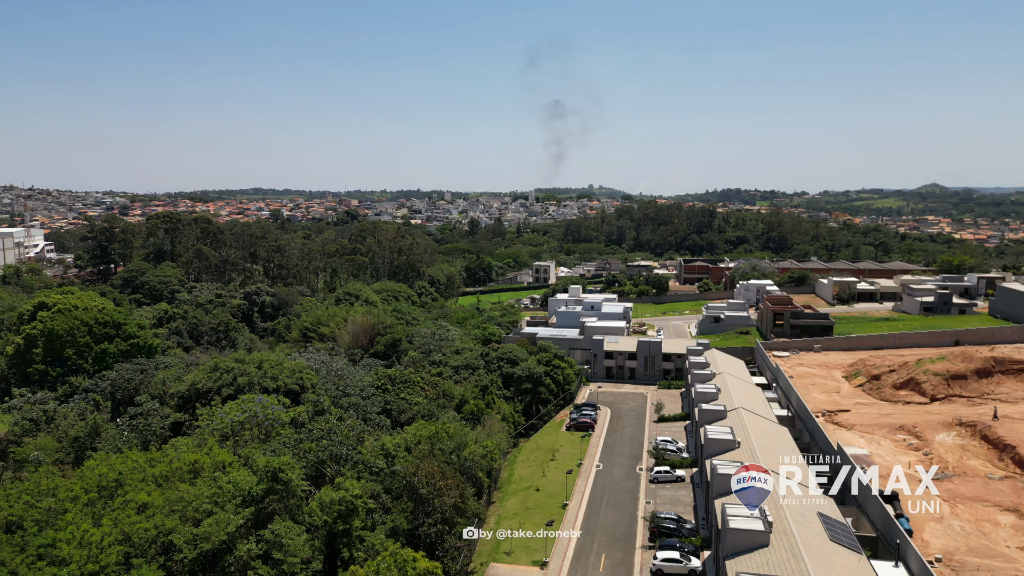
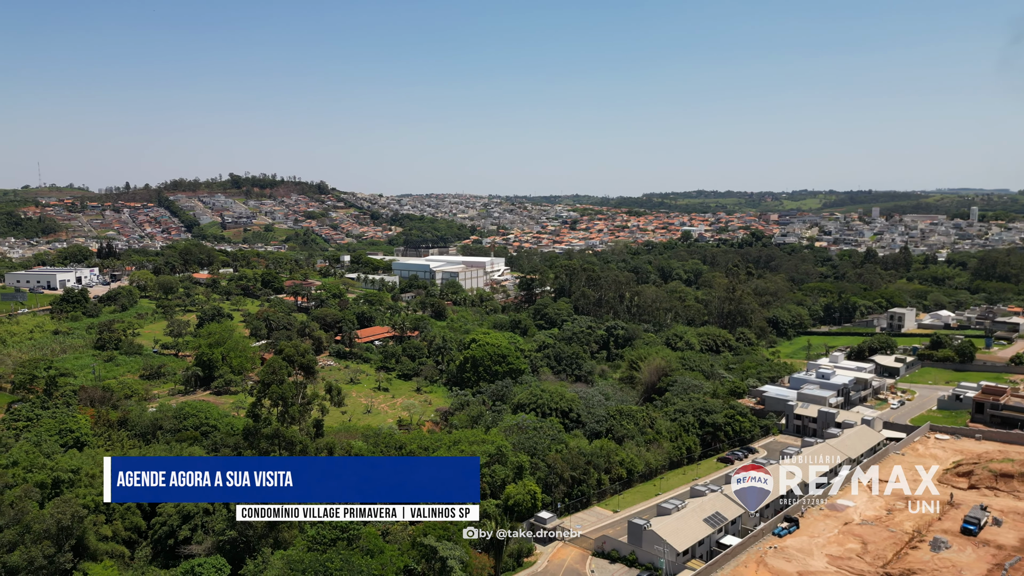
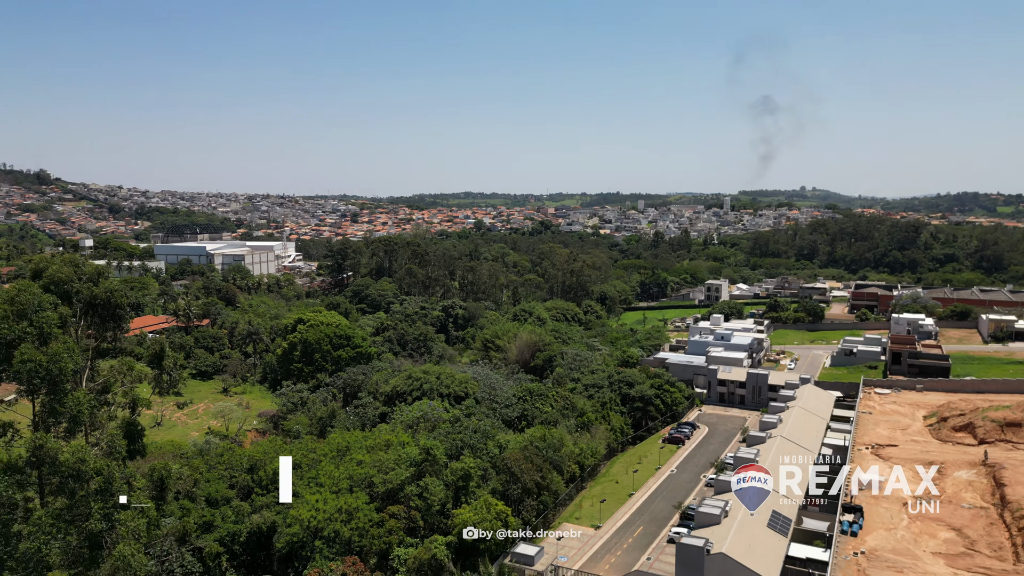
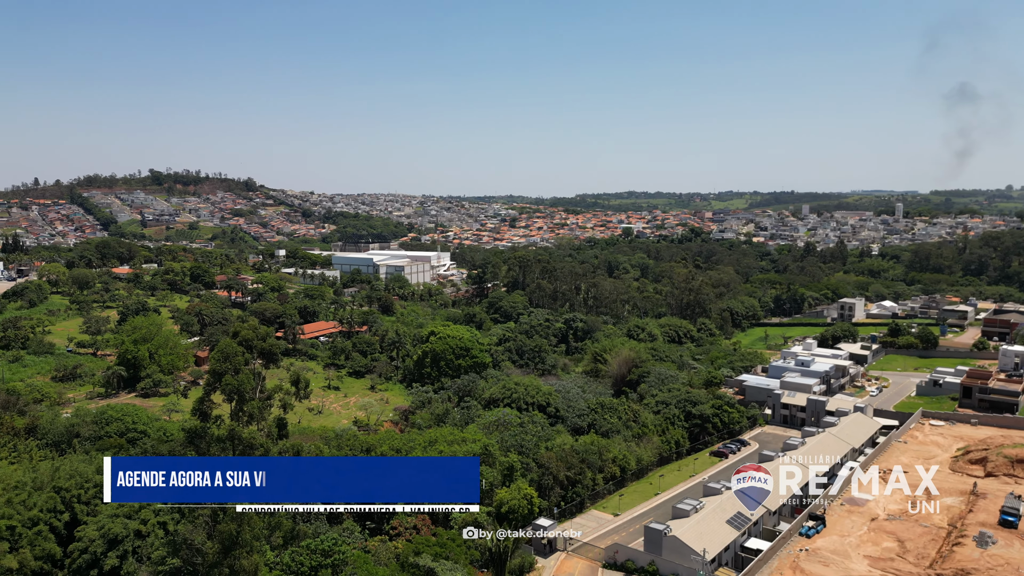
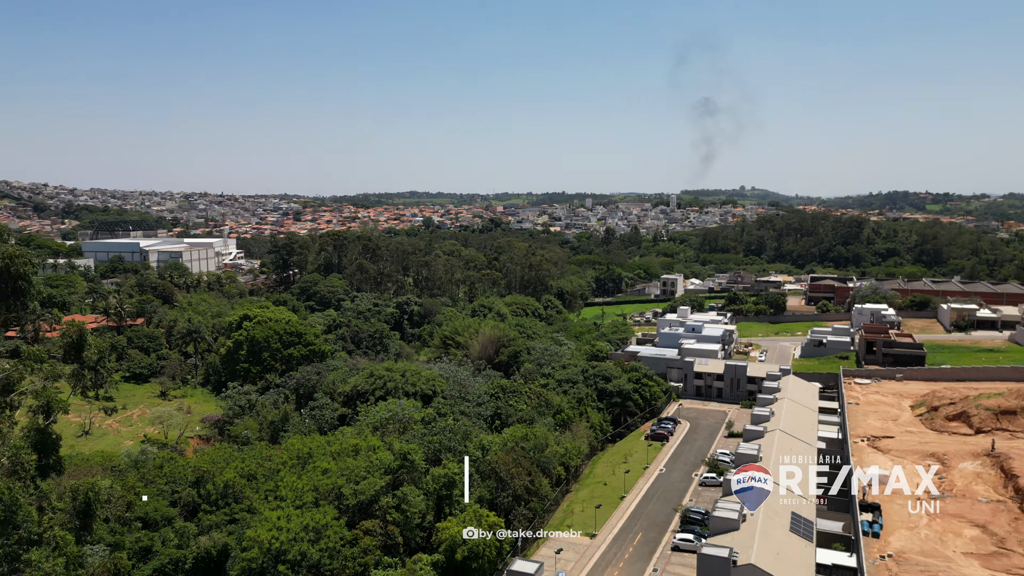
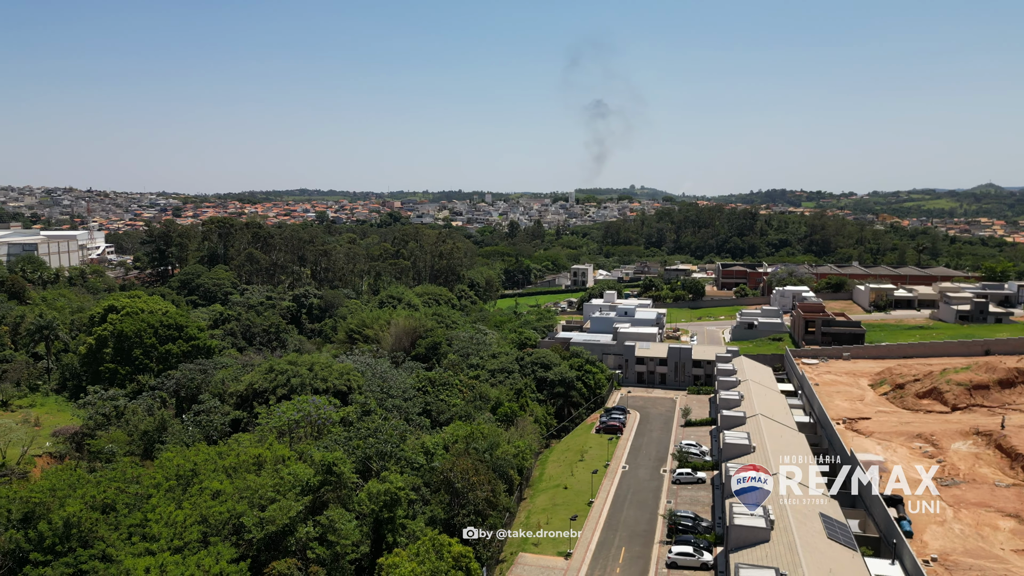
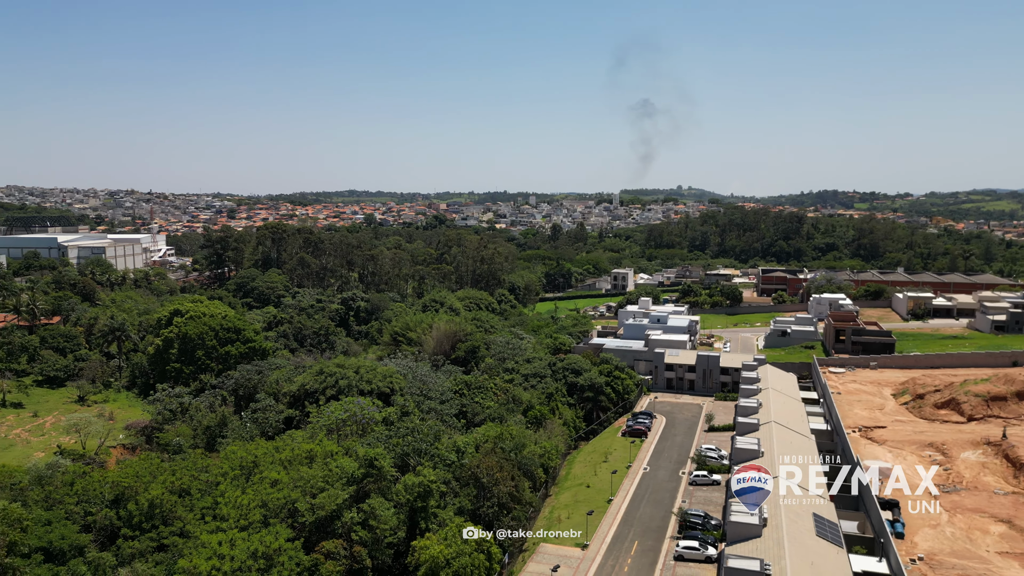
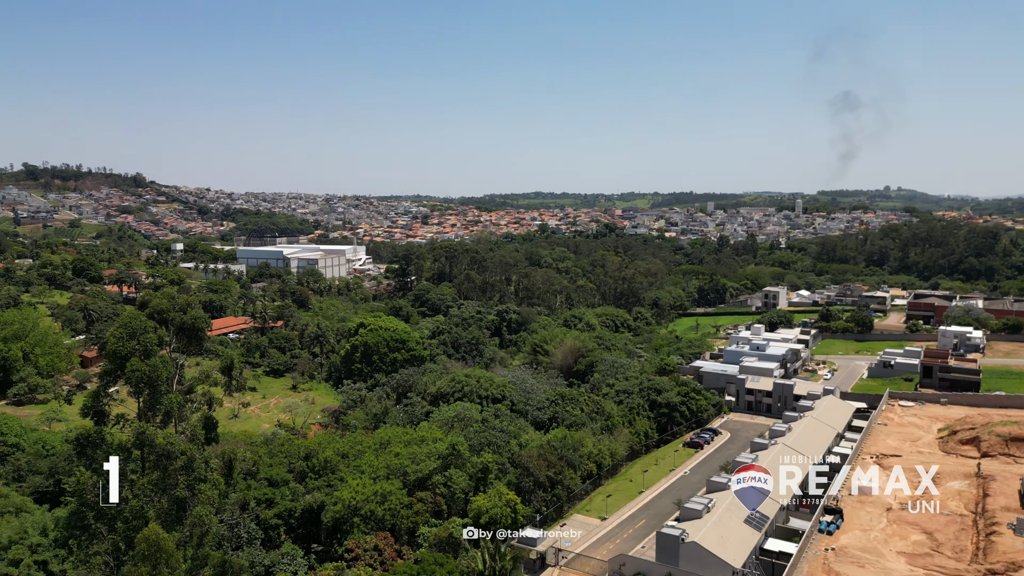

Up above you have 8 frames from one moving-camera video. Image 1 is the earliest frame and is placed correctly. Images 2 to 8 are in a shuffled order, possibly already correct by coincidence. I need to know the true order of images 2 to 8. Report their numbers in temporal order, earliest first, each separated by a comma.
6, 7, 5, 3, 8, 4, 2
